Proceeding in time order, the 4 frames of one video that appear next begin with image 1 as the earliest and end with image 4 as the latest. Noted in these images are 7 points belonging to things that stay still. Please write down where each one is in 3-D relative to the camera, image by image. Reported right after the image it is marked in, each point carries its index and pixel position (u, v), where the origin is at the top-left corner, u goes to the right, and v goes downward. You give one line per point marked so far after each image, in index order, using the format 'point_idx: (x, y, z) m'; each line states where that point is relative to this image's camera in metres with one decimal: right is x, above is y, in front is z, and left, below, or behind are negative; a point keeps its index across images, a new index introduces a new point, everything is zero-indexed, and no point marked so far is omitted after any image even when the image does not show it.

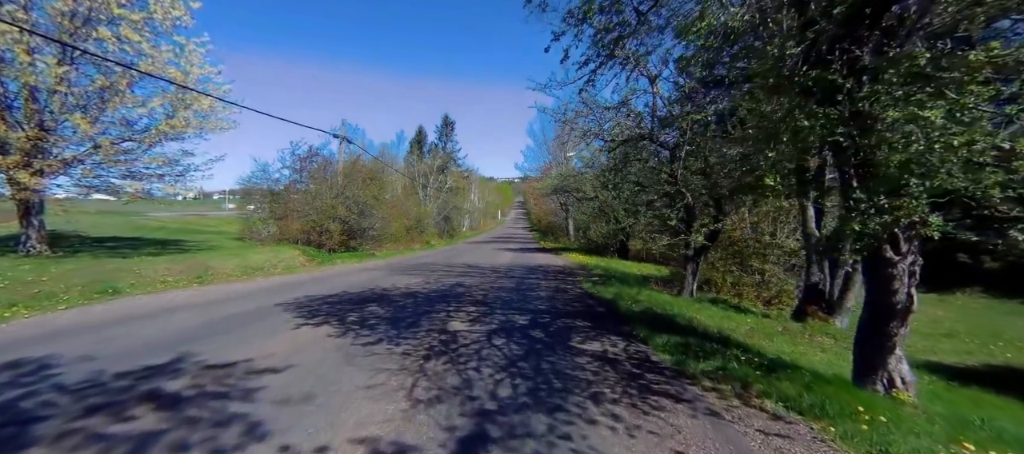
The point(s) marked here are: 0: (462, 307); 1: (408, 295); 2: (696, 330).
0: (-1.0, -1.7, +9.1) m
1: (-2.6, -1.7, +11.0) m
2: (+2.9, -1.7, +7.0) m
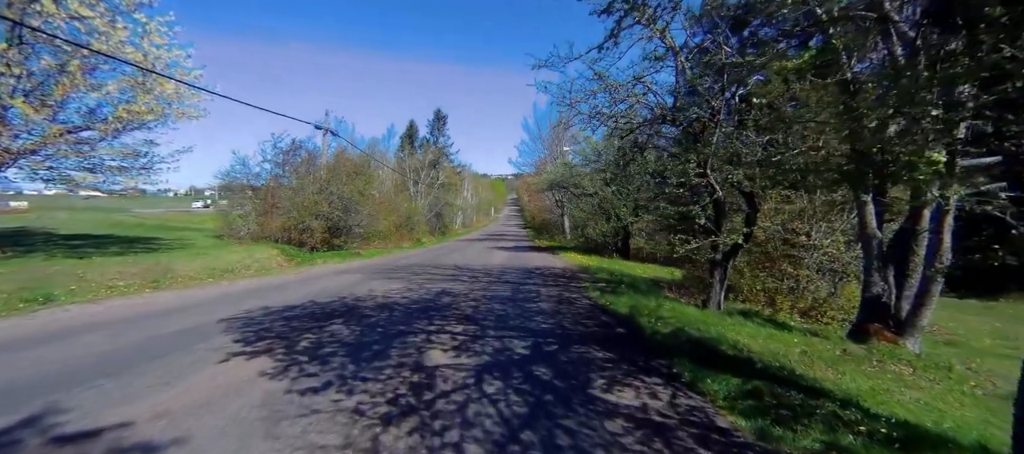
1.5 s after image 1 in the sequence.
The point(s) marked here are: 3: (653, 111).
0: (-1.1, -1.7, +7.3) m
1: (-2.7, -1.7, +9.2) m
2: (+2.9, -1.7, +5.2) m
3: (+3.2, +2.6, +10.0) m
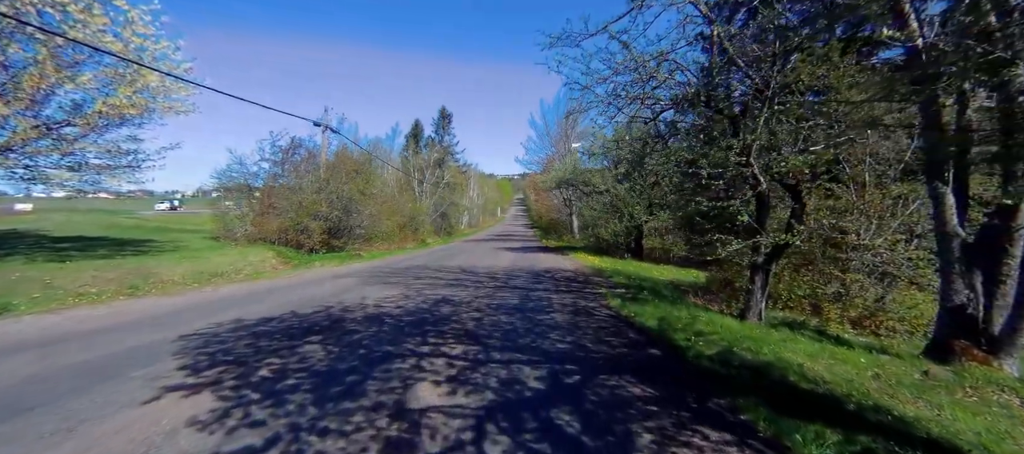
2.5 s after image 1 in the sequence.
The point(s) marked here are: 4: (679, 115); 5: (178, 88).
0: (-1.0, -1.6, +6.1) m
1: (-2.5, -1.7, +8.0) m
2: (+3.0, -1.6, +3.9) m
3: (+3.3, +2.6, +8.7) m
4: (+3.4, +2.3, +9.1) m
5: (-14.1, +5.9, +18.8) m
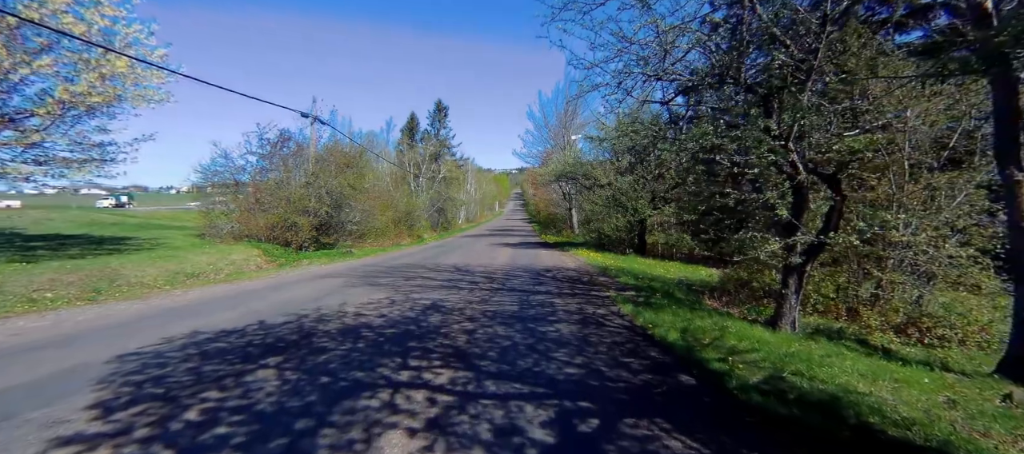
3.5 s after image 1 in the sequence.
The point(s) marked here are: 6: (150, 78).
0: (-1.0, -1.6, +5.0) m
1: (-2.5, -1.7, +6.9) m
2: (+3.0, -1.6, +2.8) m
3: (+3.3, +2.7, +7.5) m
4: (+3.3, +2.4, +8.0) m
5: (-14.2, +6.0, +17.5) m
6: (-14.3, +5.8, +17.4) m
